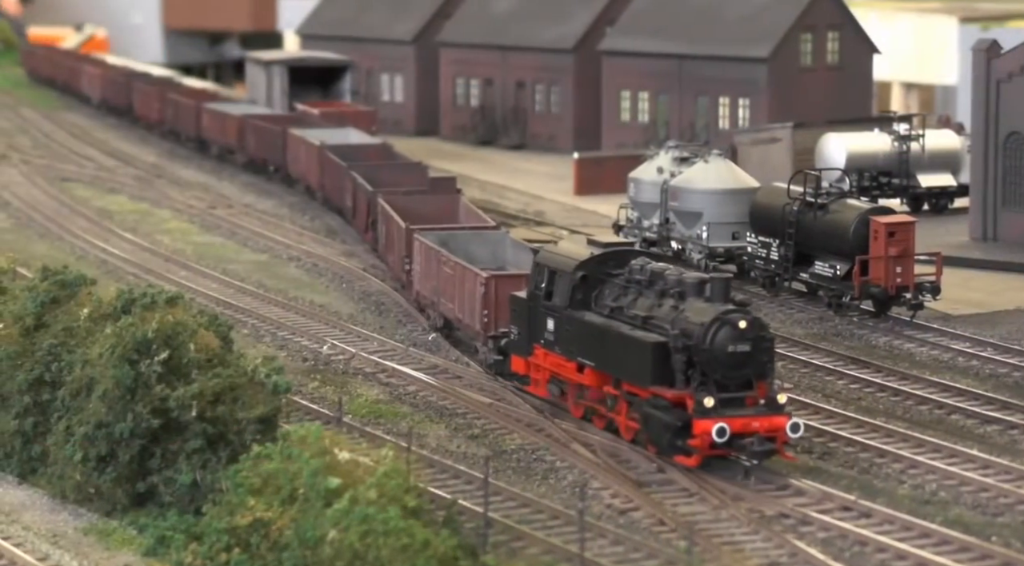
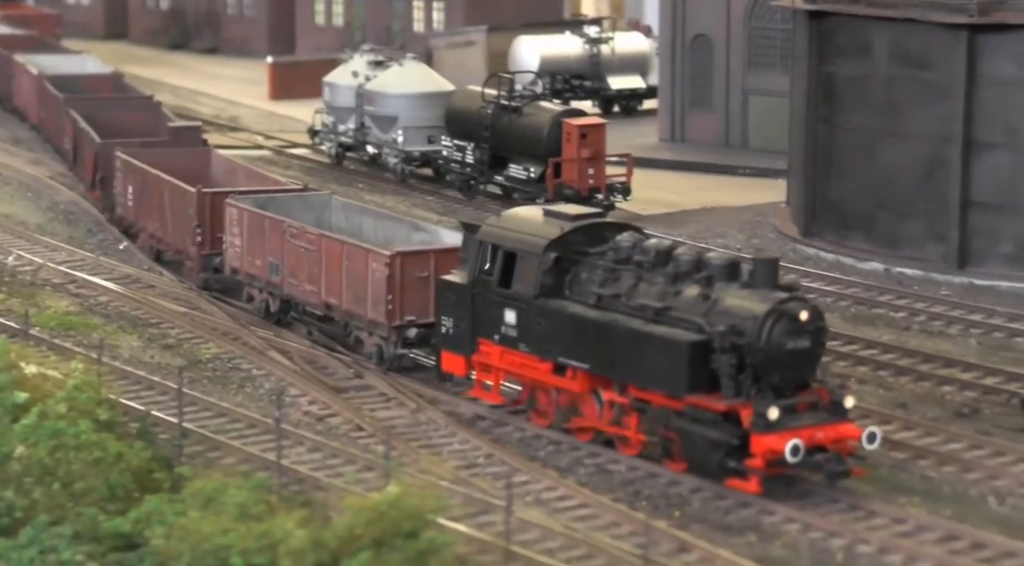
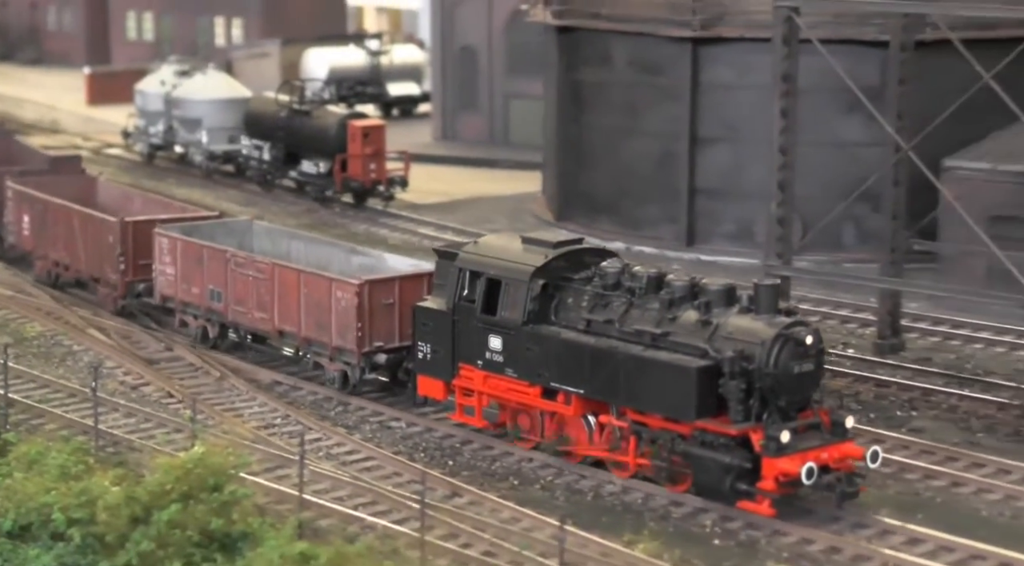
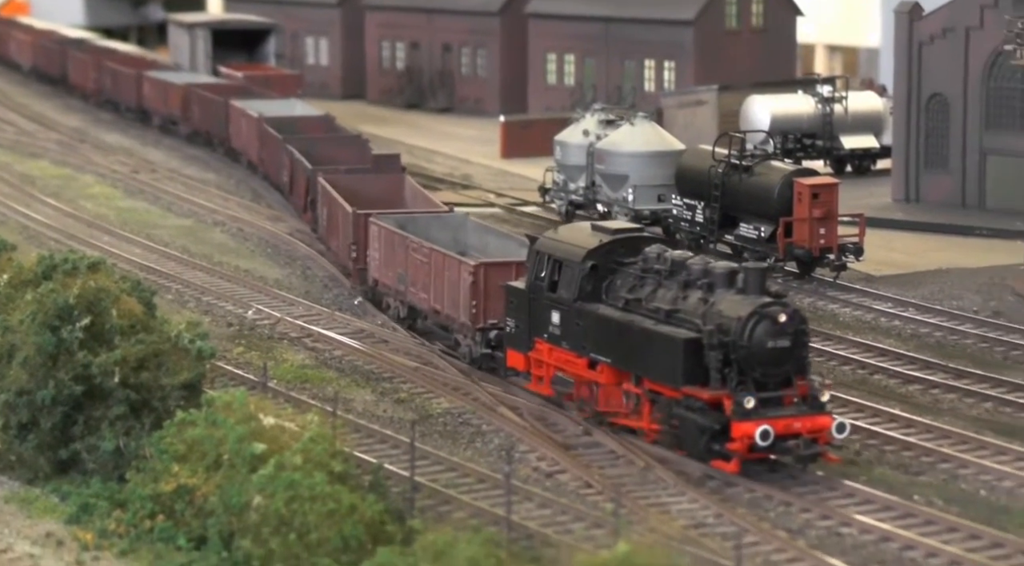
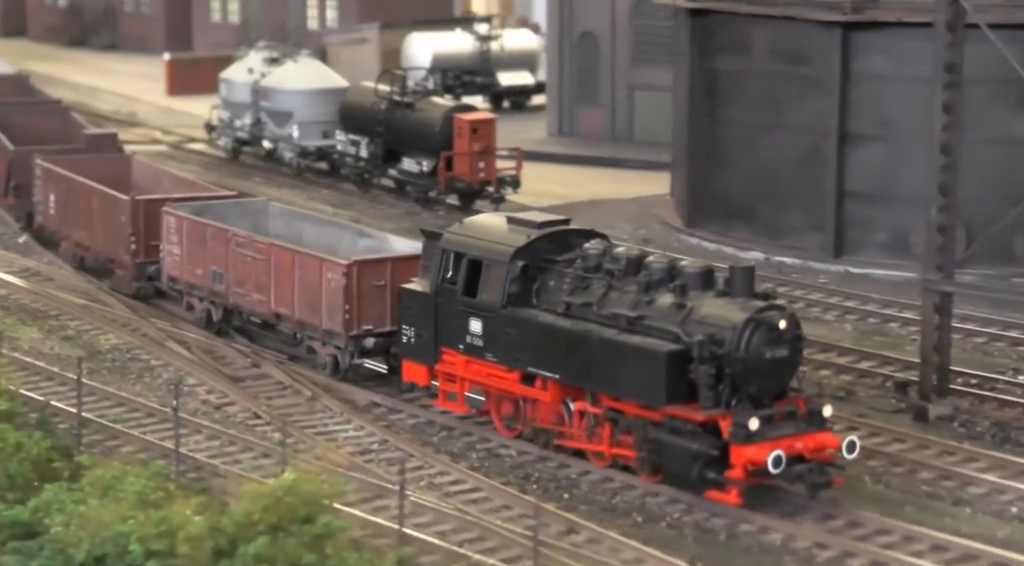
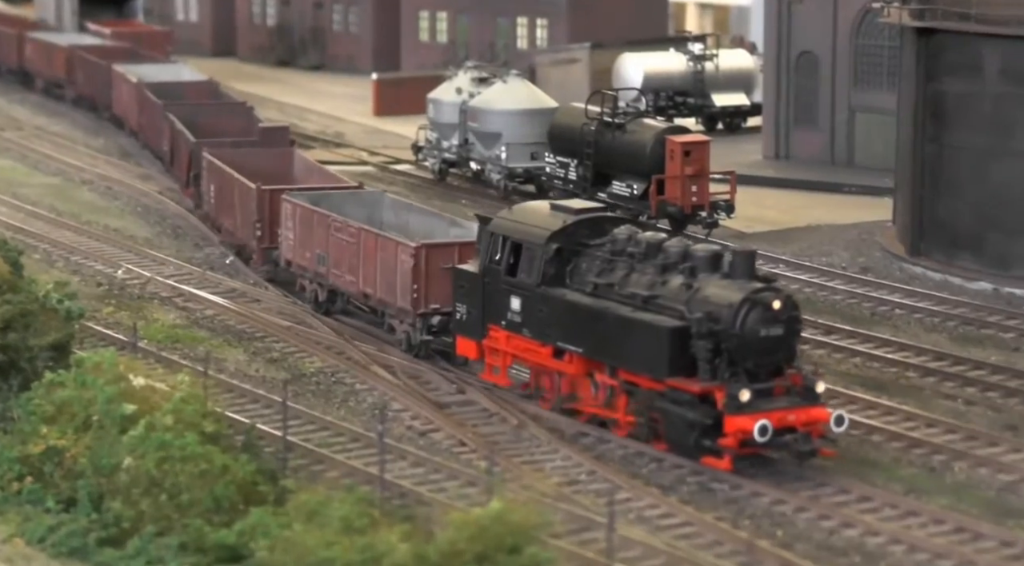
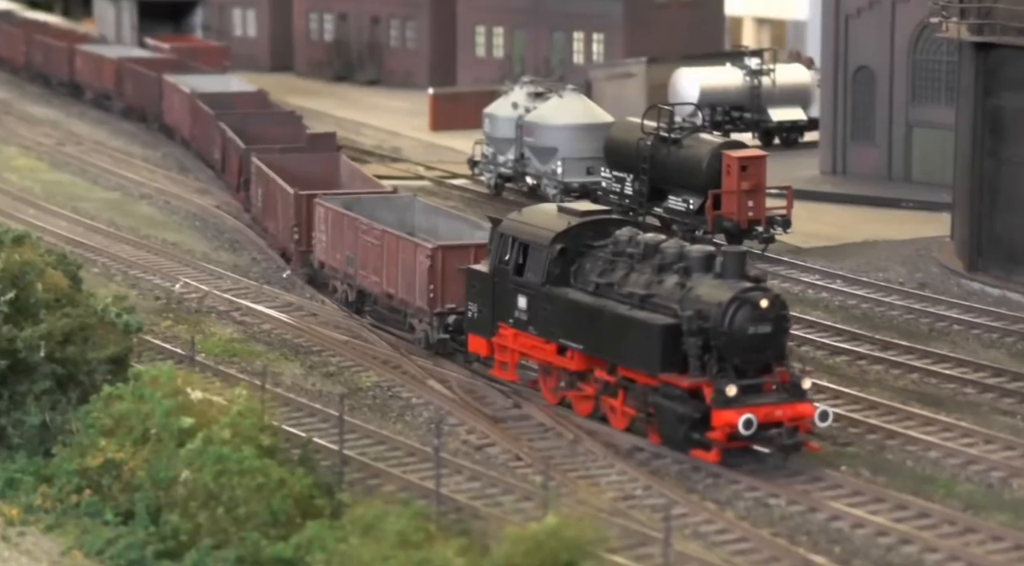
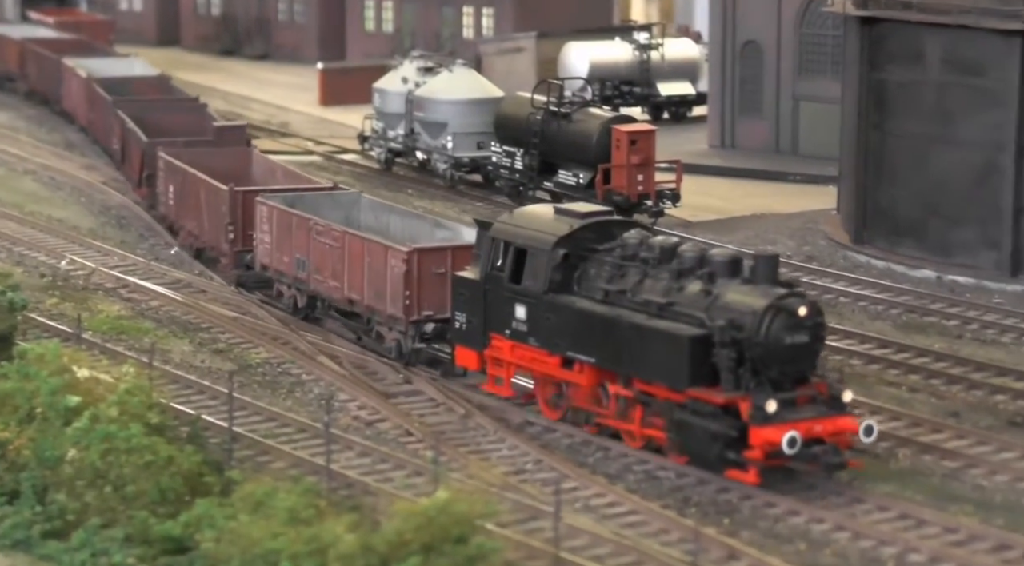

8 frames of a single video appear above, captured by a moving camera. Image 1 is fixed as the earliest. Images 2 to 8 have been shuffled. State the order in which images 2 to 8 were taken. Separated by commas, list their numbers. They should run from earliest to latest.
4, 7, 6, 8, 2, 5, 3
